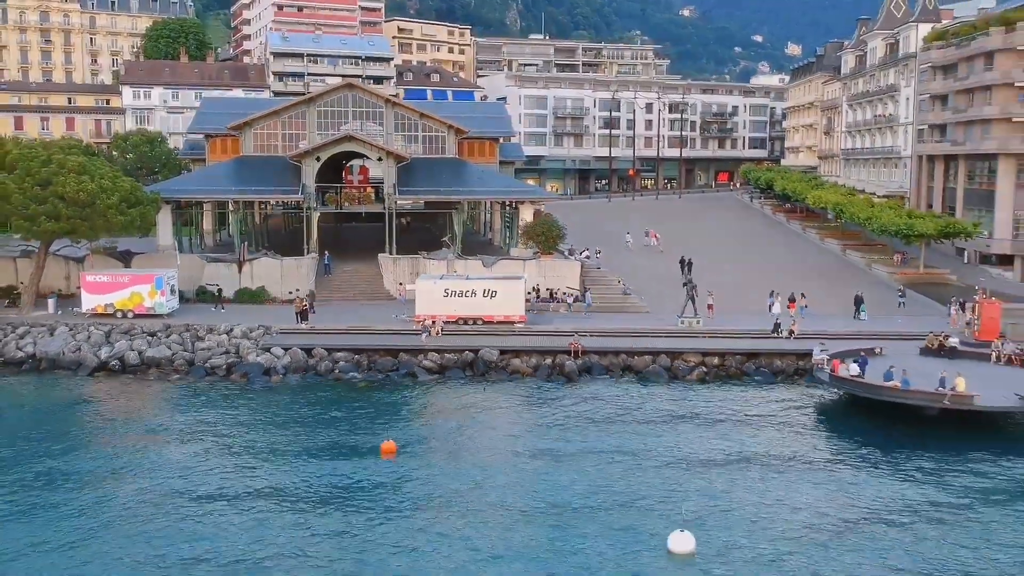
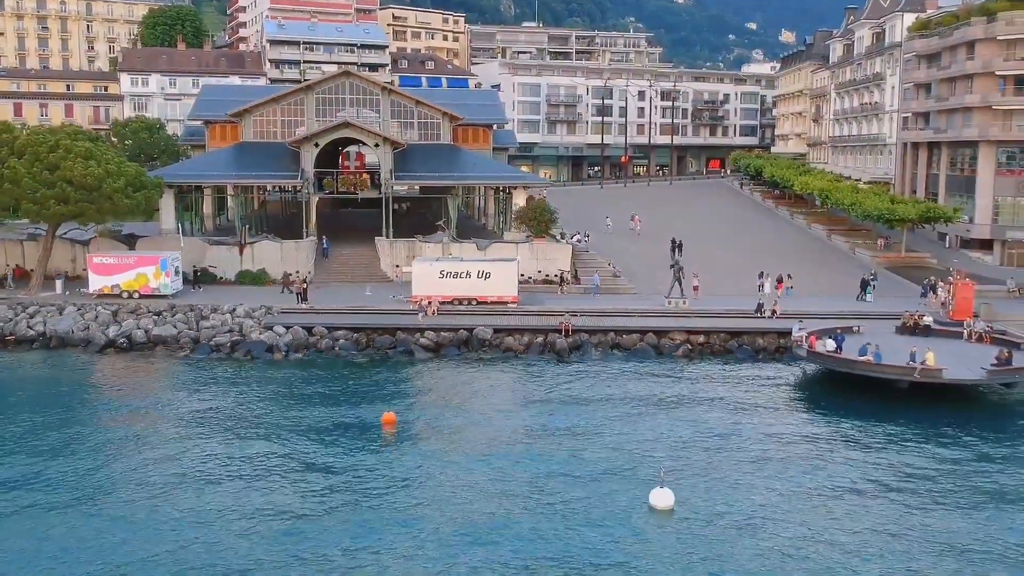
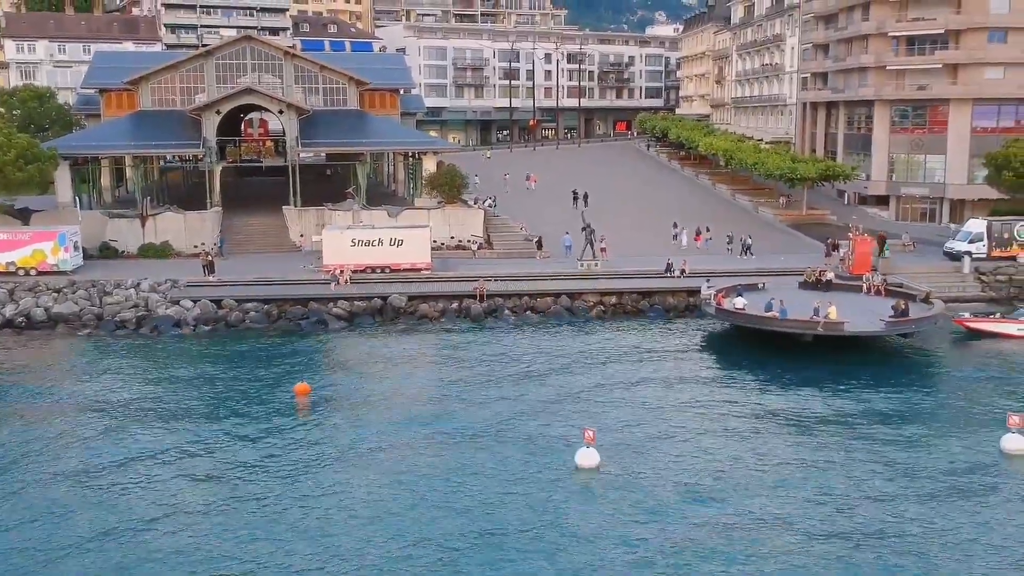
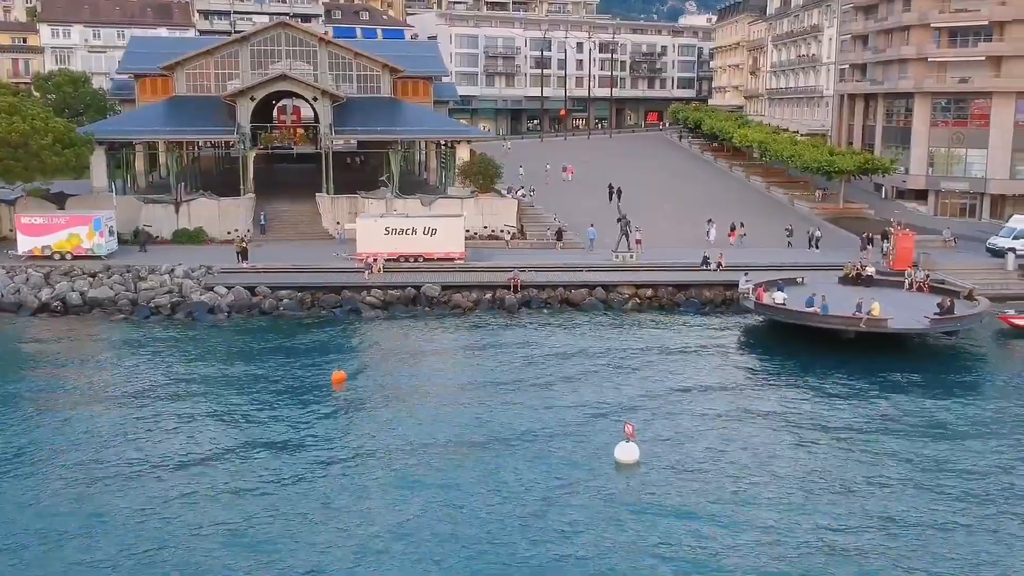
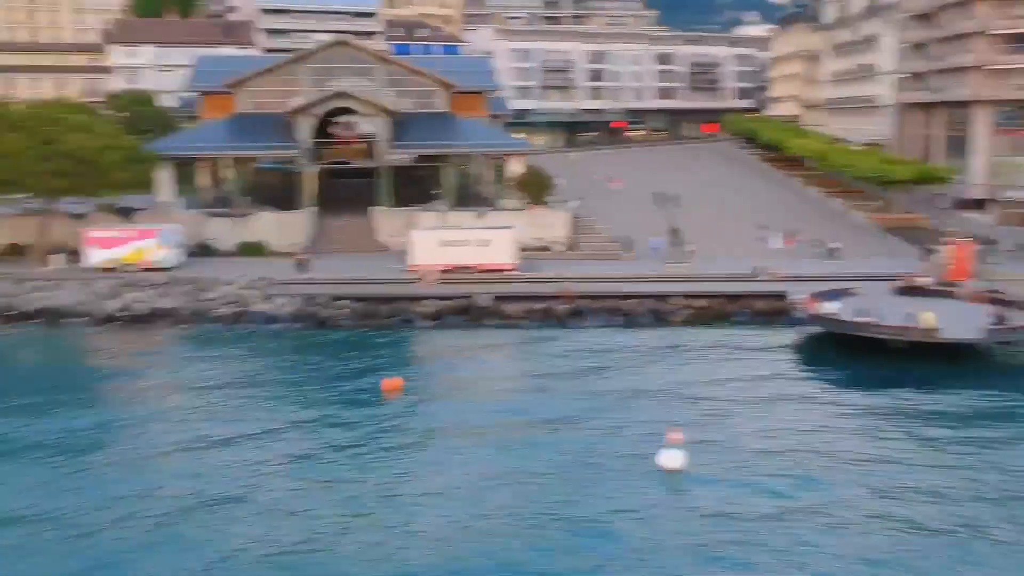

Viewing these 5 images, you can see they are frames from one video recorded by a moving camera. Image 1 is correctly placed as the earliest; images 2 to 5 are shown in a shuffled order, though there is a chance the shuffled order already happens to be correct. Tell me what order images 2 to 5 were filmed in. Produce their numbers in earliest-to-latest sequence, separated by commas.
2, 4, 3, 5
